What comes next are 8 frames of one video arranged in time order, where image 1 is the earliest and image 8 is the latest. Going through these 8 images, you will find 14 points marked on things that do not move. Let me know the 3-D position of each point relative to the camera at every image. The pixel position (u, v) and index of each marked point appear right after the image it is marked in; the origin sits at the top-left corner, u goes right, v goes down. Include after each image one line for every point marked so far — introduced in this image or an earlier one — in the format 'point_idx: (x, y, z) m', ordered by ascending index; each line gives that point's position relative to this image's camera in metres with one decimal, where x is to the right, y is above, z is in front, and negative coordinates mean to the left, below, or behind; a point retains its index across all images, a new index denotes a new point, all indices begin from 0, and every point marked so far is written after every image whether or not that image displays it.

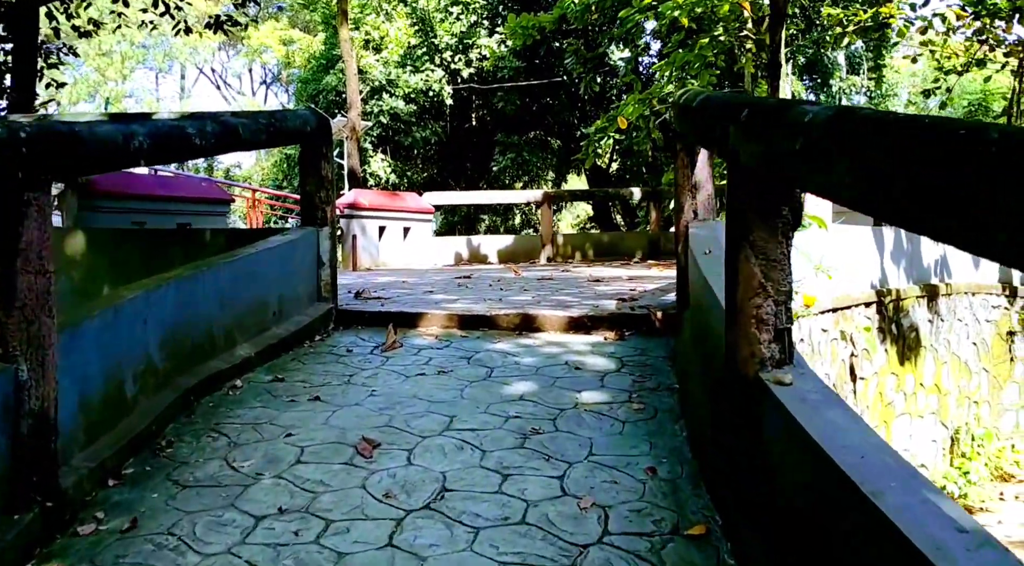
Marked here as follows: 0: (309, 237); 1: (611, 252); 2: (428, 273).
0: (-1.0, +0.2, +4.4) m
1: (+1.4, +0.4, +12.7) m
2: (-0.8, +0.1, +9.0) m
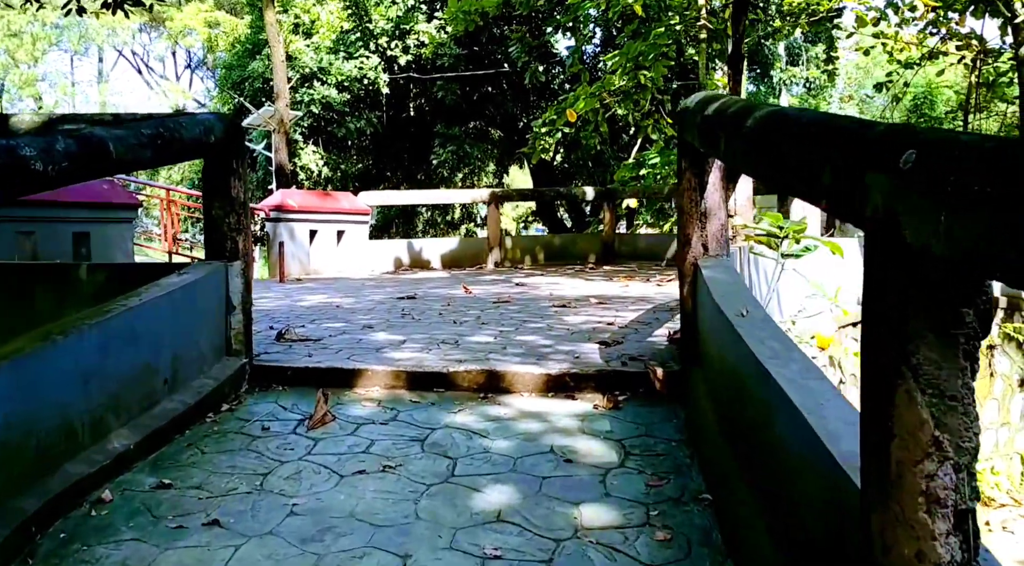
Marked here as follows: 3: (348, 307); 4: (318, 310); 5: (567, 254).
0: (-1.1, 0.0, +3.5) m
1: (+0.7, +0.3, +11.9) m
2: (-1.3, -0.1, +8.0) m
3: (-1.1, -0.2, +6.0) m
4: (-1.2, -0.2, +5.8) m
5: (+0.7, +0.4, +11.9) m
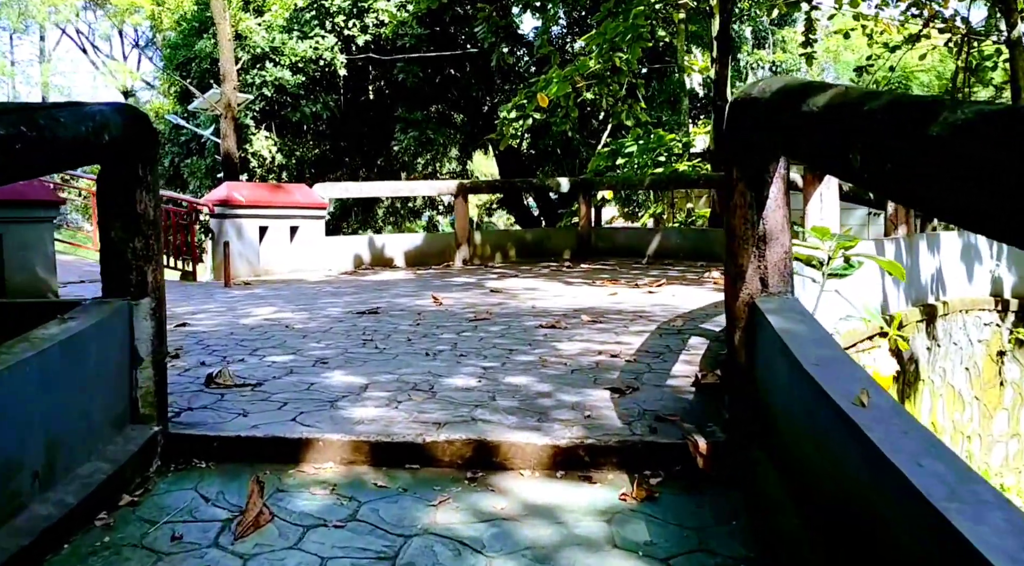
0: (-1.1, -0.1, +2.6) m
1: (+0.3, +0.4, +11.1) m
2: (-1.5, -0.1, +7.2) m
3: (-1.2, -0.3, +5.1) m
4: (-1.3, -0.3, +4.9) m
5: (+0.4, +0.4, +11.1) m
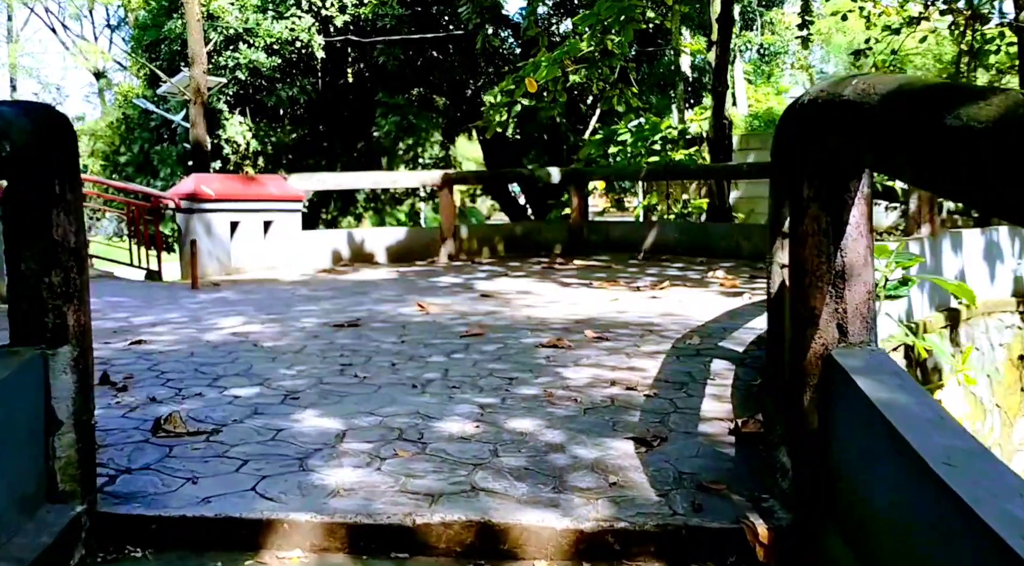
0: (-1.1, -0.2, +2.1) m
1: (+0.1, +0.4, +10.6) m
2: (-1.5, -0.1, +6.6) m
3: (-1.2, -0.3, +4.6) m
4: (-1.3, -0.3, +4.4) m
5: (+0.2, +0.5, +10.6) m
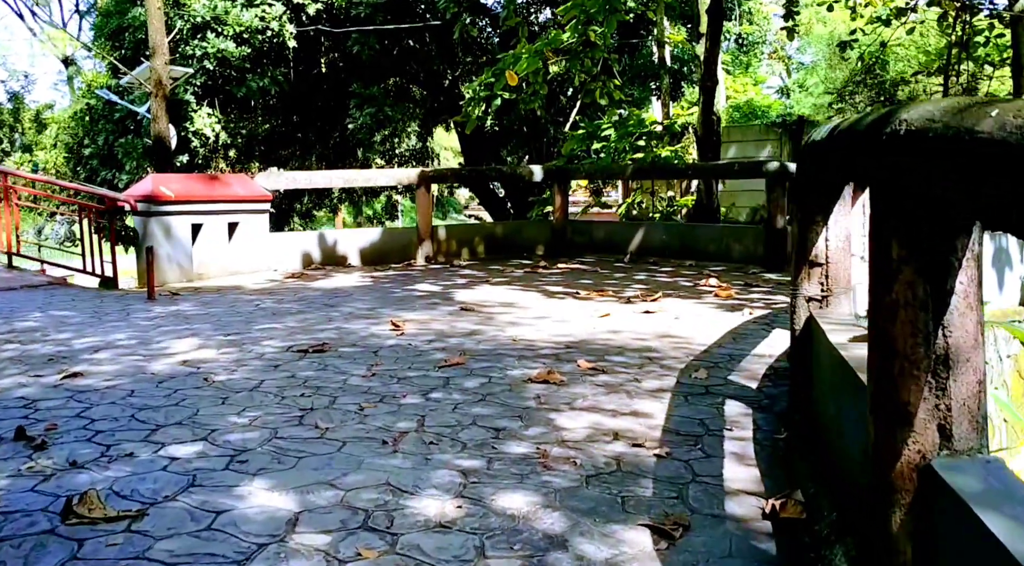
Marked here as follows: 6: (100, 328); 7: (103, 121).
0: (-1.1, -0.4, +1.5) m
1: (-0.1, +0.4, +10.1) m
2: (-1.7, -0.2, +6.1) m
3: (-1.3, -0.4, +4.0) m
4: (-1.4, -0.4, +3.8) m
5: (0.0, +0.4, +10.1) m
6: (-2.5, -0.3, +5.6) m
7: (-7.3, +2.9, +16.4) m
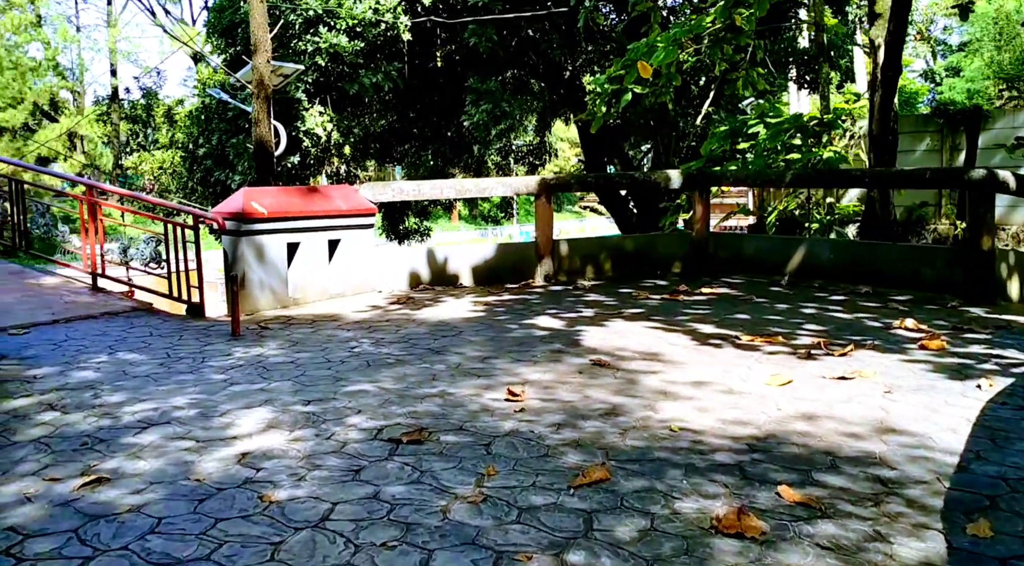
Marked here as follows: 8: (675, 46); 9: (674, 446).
0: (-0.9, -0.7, +0.5) m
1: (+1.2, +0.2, +8.8) m
2: (-0.9, -0.5, +5.0) m
3: (-0.7, -0.7, +2.9) m
4: (-0.9, -0.7, +2.8) m
5: (+1.3, +0.2, +8.8) m
6: (-1.8, -0.5, +4.7) m
7: (-5.1, +2.8, +15.9) m
8: (+1.5, +2.2, +8.5) m
9: (+0.6, -0.6, +3.4) m
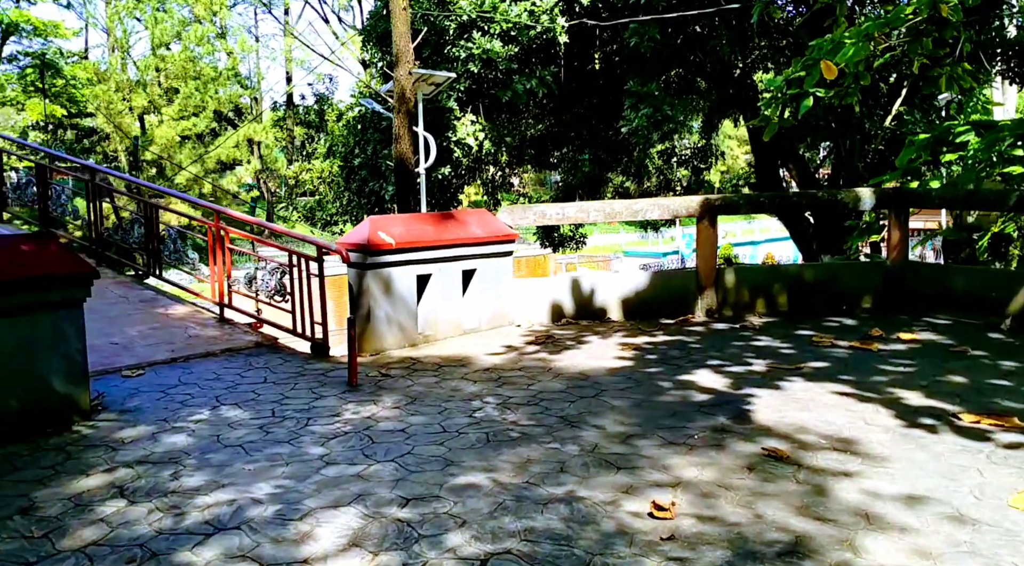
0: (-1.0, -0.9, -0.3) m
1: (+2.5, -0.1, +7.5) m
2: (-0.2, -0.7, +4.2) m
3: (-0.4, -1.0, +2.1) m
4: (-0.6, -1.0, +2.0) m
5: (+2.6, -0.1, +7.5) m
6: (-1.2, -0.8, +4.1) m
7: (-2.4, +2.6, +15.7) m
8: (+2.8, +1.9, +7.2) m
9: (+1.0, -0.9, +2.4) m
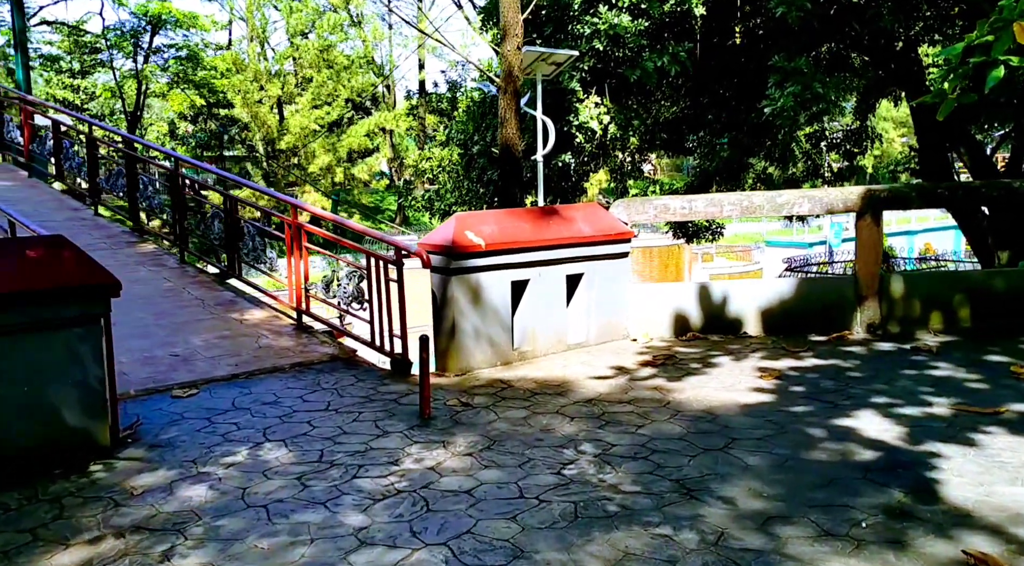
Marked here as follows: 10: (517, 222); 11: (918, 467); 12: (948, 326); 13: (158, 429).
0: (-1.3, -1.1, -1.1) m
1: (+3.3, -0.2, +6.1) m
2: (+0.1, -0.8, +3.2) m
3: (-0.4, -1.1, +1.2) m
4: (-0.6, -1.1, +1.1) m
5: (+3.4, -0.2, +6.0) m
6: (-0.8, -0.9, +3.2) m
7: (-0.4, +2.7, +14.8) m
8: (+3.6, +1.8, +5.6) m
9: (+1.0, -1.0, +1.2) m
10: (0.0, +0.4, +5.7) m
11: (+1.6, -0.7, +3.6) m
12: (+2.9, -0.3, +6.1) m
13: (-1.7, -0.7, +4.5) m
